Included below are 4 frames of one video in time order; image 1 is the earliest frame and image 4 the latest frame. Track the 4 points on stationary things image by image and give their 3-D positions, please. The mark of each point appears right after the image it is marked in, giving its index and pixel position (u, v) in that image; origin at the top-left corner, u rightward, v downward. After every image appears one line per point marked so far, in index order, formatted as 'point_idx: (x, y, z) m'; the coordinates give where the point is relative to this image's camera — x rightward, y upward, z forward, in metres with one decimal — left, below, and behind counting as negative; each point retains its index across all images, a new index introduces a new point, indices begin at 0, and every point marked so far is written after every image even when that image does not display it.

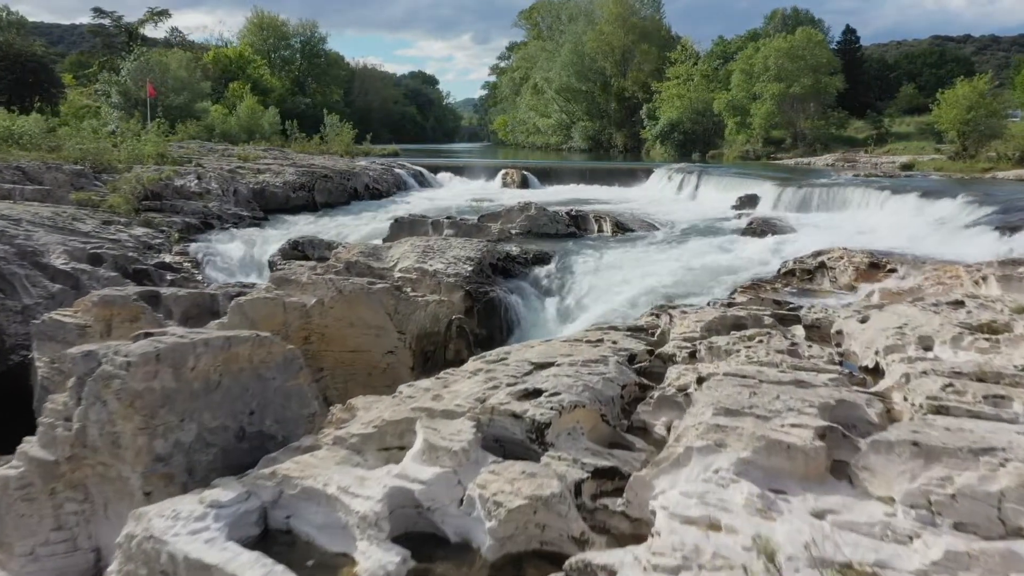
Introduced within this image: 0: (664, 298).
0: (+1.3, -0.1, +8.7) m
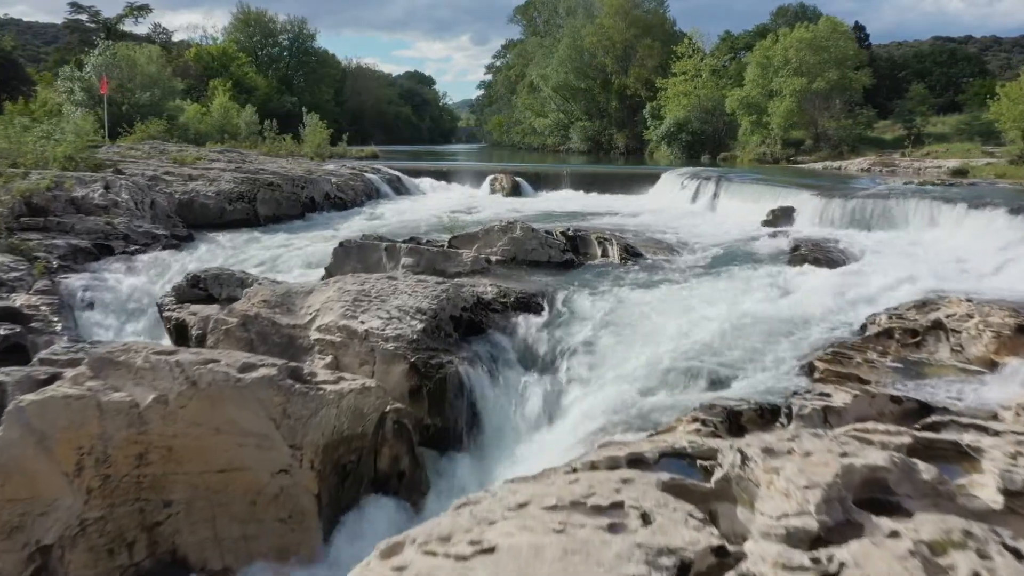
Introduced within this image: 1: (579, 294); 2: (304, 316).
0: (+1.1, -0.5, +6.0) m
1: (+0.5, -0.1, +7.9) m
2: (-1.2, -0.2, +6.2) m
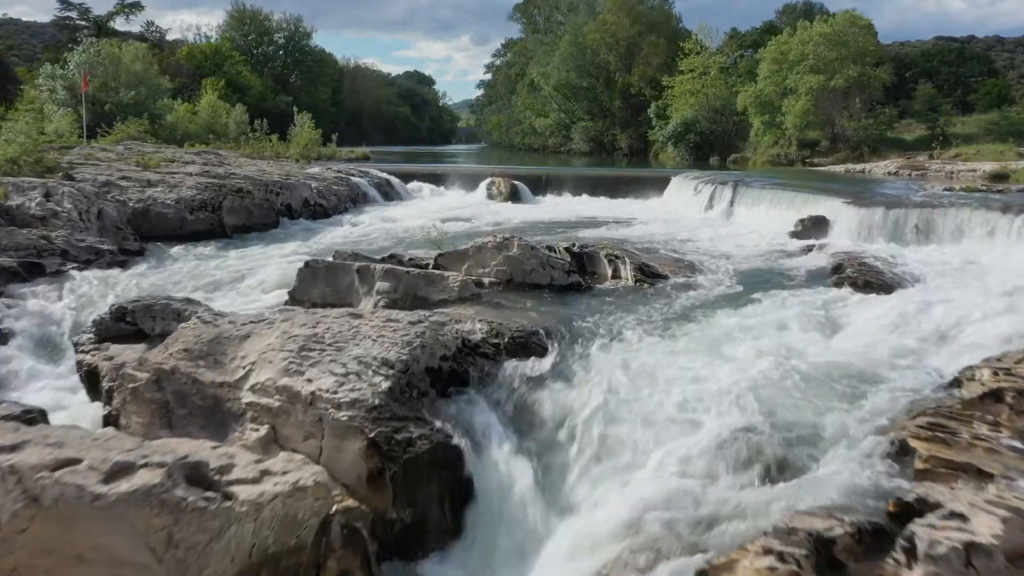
0: (+1.0, -0.7, +4.6) m
1: (+0.5, -0.3, +6.5) m
2: (-1.3, -0.4, +4.8) m
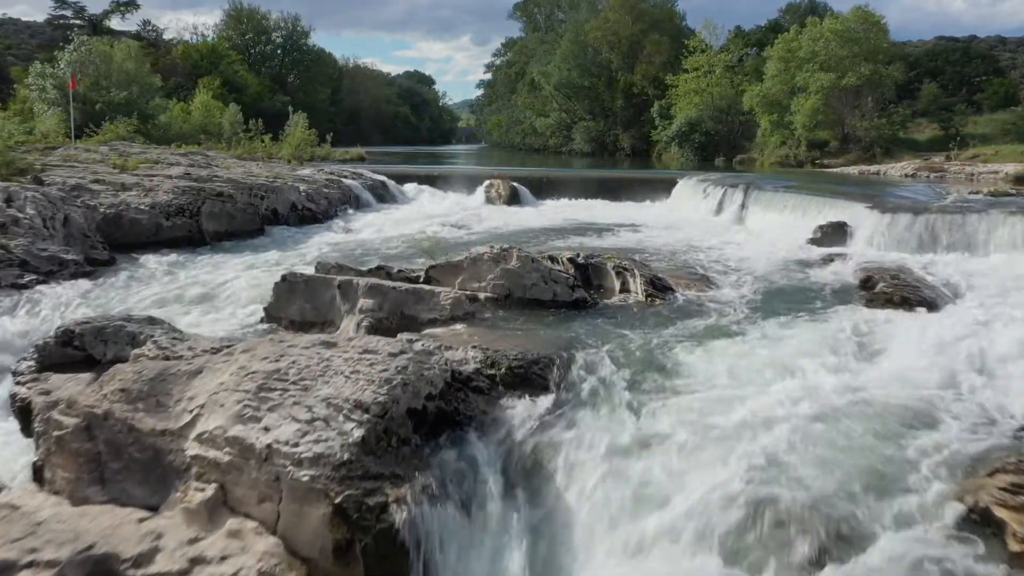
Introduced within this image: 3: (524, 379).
0: (+1.0, -0.8, +3.8) m
1: (+0.5, -0.4, +5.7) m
2: (-1.3, -0.5, +4.1) m
3: (+0.1, -0.4, +5.2) m
